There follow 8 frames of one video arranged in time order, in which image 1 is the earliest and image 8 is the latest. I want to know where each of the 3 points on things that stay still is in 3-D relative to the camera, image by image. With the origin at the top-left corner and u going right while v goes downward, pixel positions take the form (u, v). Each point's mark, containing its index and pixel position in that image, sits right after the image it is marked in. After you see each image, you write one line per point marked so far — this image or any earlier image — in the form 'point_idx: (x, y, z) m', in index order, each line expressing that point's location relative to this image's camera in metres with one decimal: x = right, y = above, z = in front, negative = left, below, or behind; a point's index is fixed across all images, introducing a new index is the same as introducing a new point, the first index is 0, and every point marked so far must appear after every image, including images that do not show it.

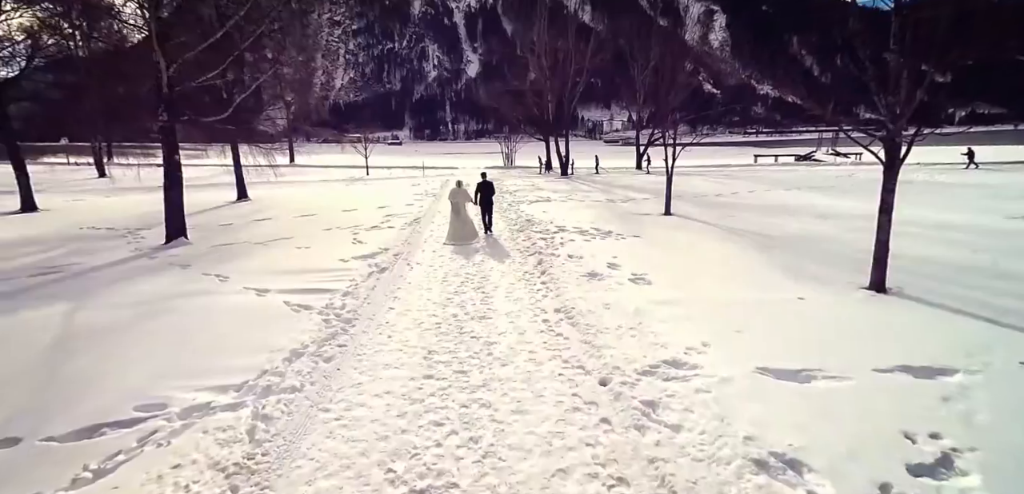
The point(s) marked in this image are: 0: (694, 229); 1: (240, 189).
0: (+4.6, +0.5, +12.2) m
1: (-11.2, +2.4, +19.4) m
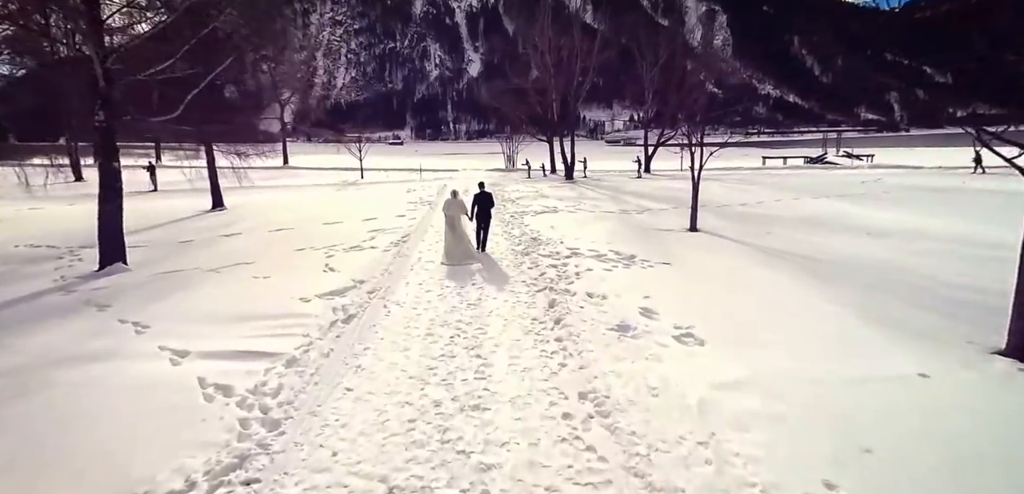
0: (+4.7, -0.1, +10.3) m
1: (-11.2, +1.8, +17.6) m
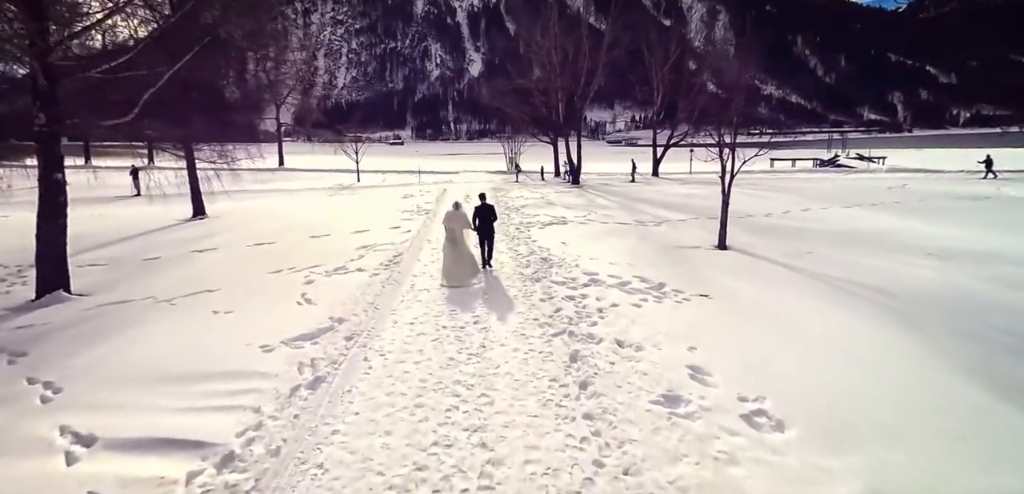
0: (+4.8, -0.5, +9.0) m
1: (-11.0, +1.4, +16.3) m
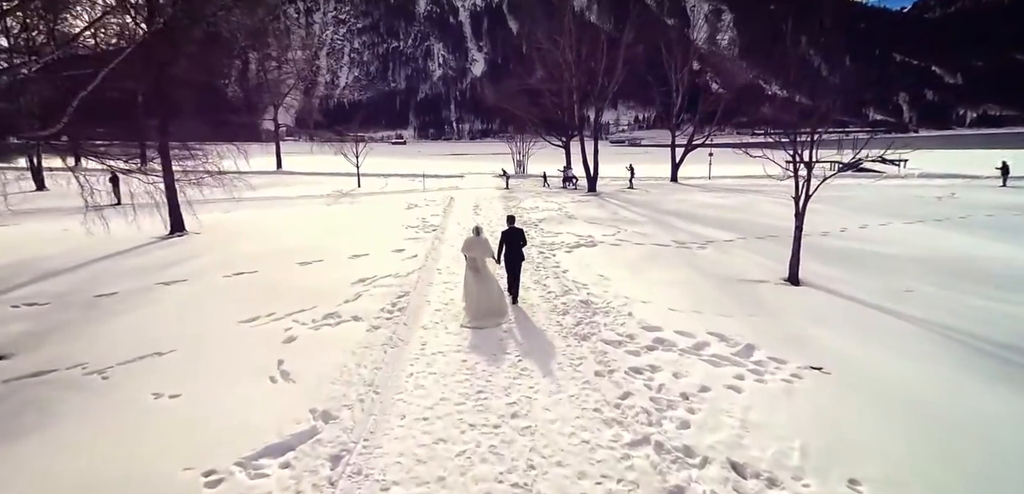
0: (+5.4, -1.2, +7.1) m
1: (-10.4, +0.8, +14.5) m
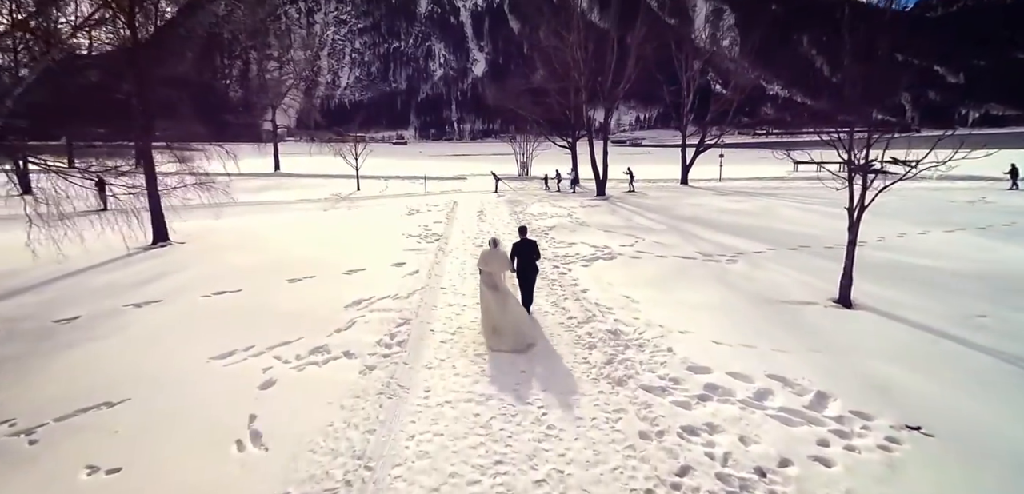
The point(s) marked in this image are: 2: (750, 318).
0: (+5.6, -1.5, +6.1) m
1: (-10.2, +0.5, +13.5) m
2: (+3.6, -1.1, +7.2) m
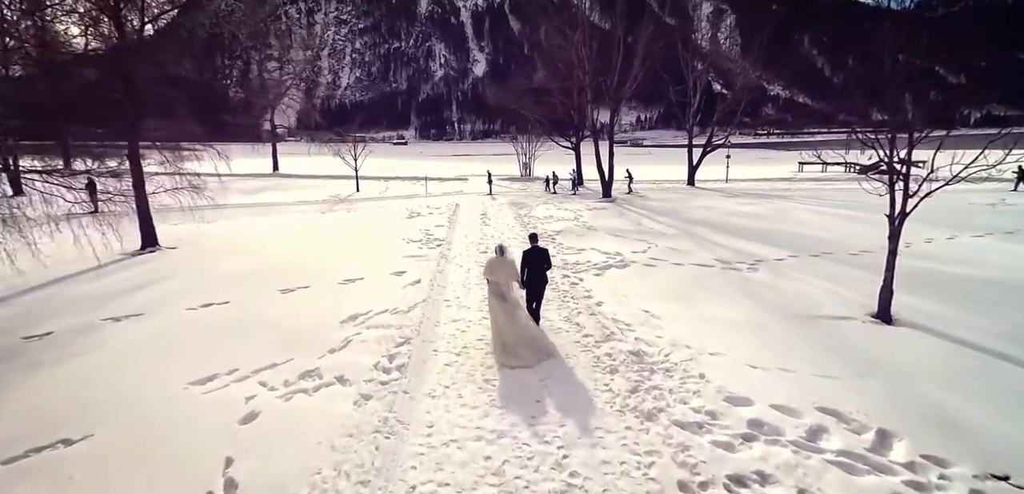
0: (+5.7, -1.6, +5.4) m
1: (-10.0, +0.4, +12.8) m
2: (+3.8, -1.3, +6.6) m
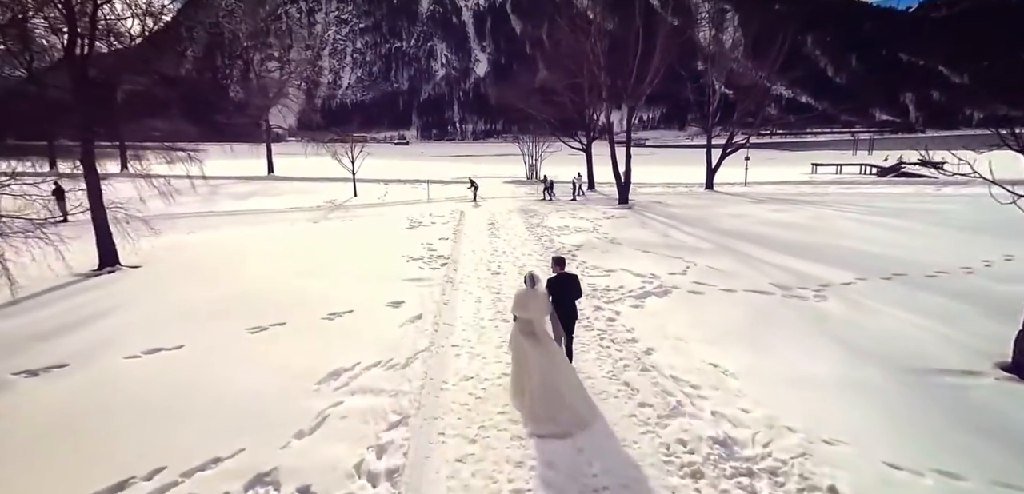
0: (+6.1, -2.0, +3.7) m
1: (-9.7, -0.1, +11.2) m
2: (+4.1, -1.7, +4.8) m
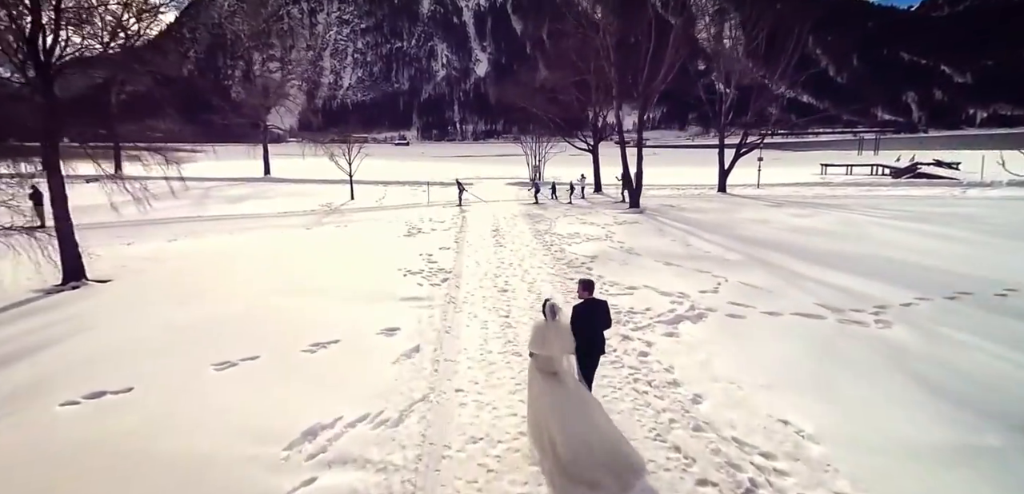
0: (+6.3, -2.3, +2.5) m
1: (-9.5, -0.3, +10.0) m
2: (+4.3, -2.0, +3.7) m
